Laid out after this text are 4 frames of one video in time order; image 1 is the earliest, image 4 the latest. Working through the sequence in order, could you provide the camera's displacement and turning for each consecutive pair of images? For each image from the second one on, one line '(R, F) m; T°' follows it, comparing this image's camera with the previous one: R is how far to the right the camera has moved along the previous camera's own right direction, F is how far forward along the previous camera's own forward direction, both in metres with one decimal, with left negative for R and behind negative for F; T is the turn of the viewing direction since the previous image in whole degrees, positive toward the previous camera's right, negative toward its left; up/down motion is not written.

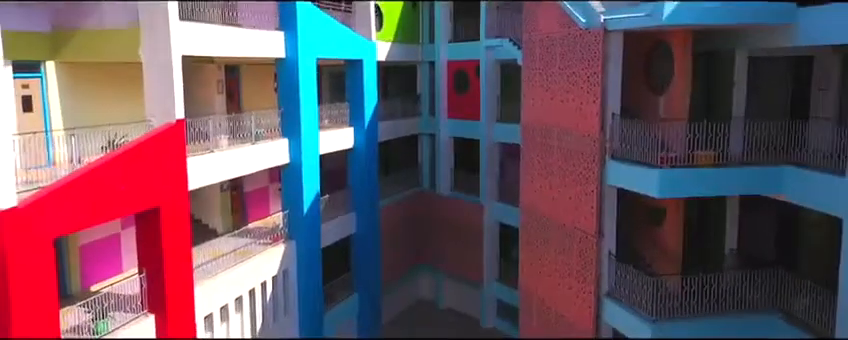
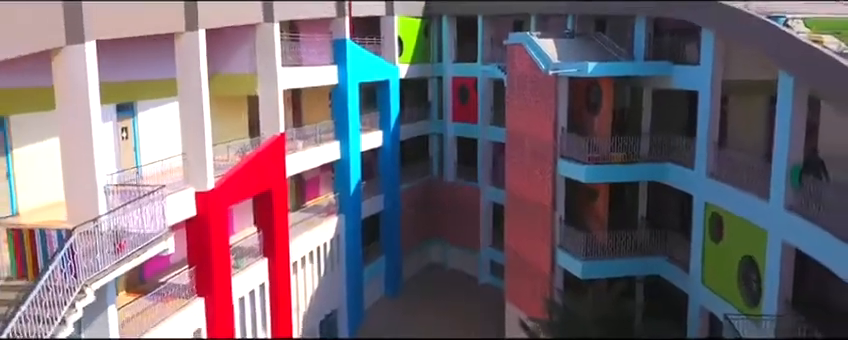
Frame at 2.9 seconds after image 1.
(-0.4, -6.2) m; 0°
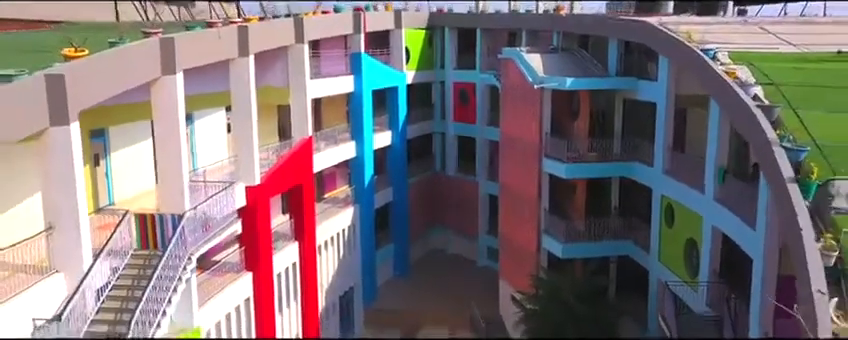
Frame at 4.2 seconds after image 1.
(-0.2, -3.3) m; 0°
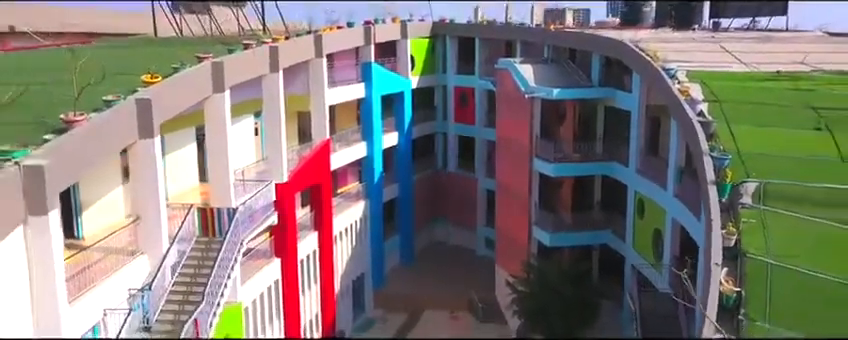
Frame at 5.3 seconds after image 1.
(-0.1, -2.8) m; 0°
